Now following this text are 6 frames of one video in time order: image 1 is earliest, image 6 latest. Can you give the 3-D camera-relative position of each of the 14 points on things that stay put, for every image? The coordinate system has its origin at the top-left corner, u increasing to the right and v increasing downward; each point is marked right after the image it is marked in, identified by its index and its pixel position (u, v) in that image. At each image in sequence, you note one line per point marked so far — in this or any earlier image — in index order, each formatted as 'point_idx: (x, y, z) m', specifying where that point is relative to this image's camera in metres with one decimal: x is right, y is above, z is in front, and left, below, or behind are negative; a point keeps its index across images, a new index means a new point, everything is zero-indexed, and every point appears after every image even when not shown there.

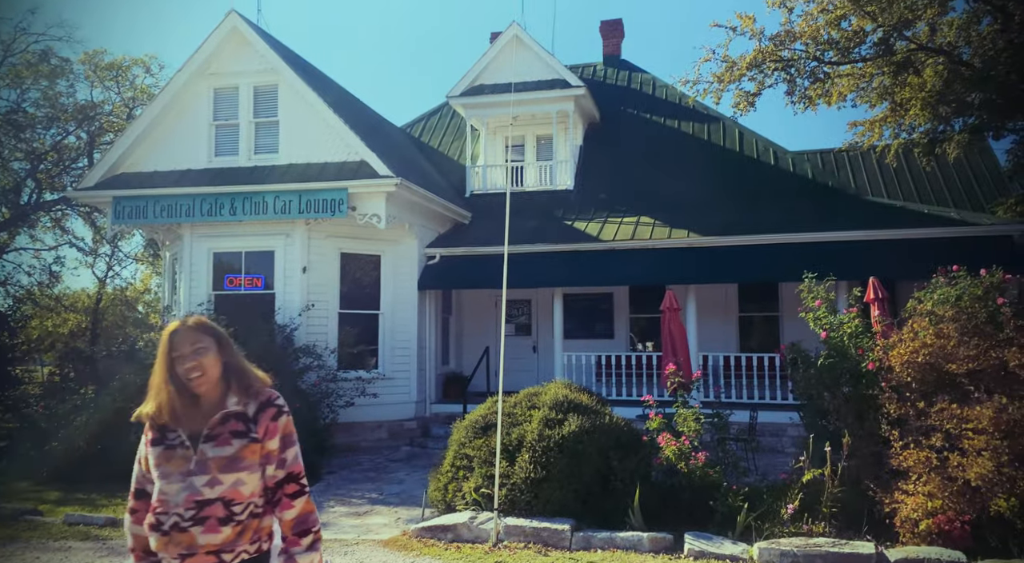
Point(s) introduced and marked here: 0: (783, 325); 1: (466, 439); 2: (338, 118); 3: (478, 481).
0: (+4.7, -0.8, +13.5) m
1: (-0.4, -1.4, +6.7) m
2: (-2.6, +2.5, +11.8) m
3: (-0.3, -1.6, +6.4) m
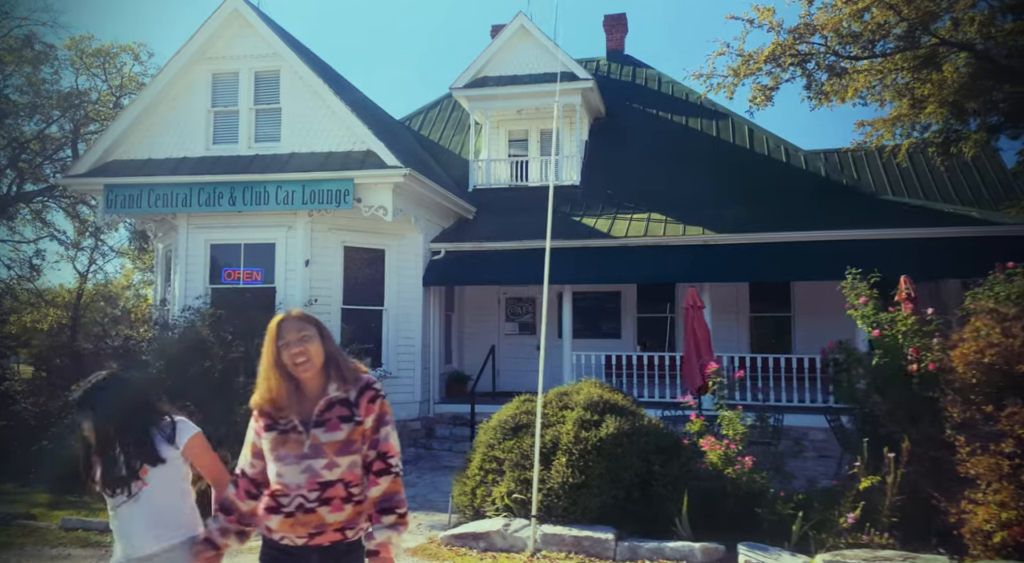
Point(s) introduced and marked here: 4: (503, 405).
0: (+4.8, -0.8, +13.2) m
1: (-0.1, -1.3, +6.3) m
2: (-2.4, +2.6, +11.3) m
3: (0.0, -1.6, +6.0) m
4: (-0.1, -1.1, +6.8) m
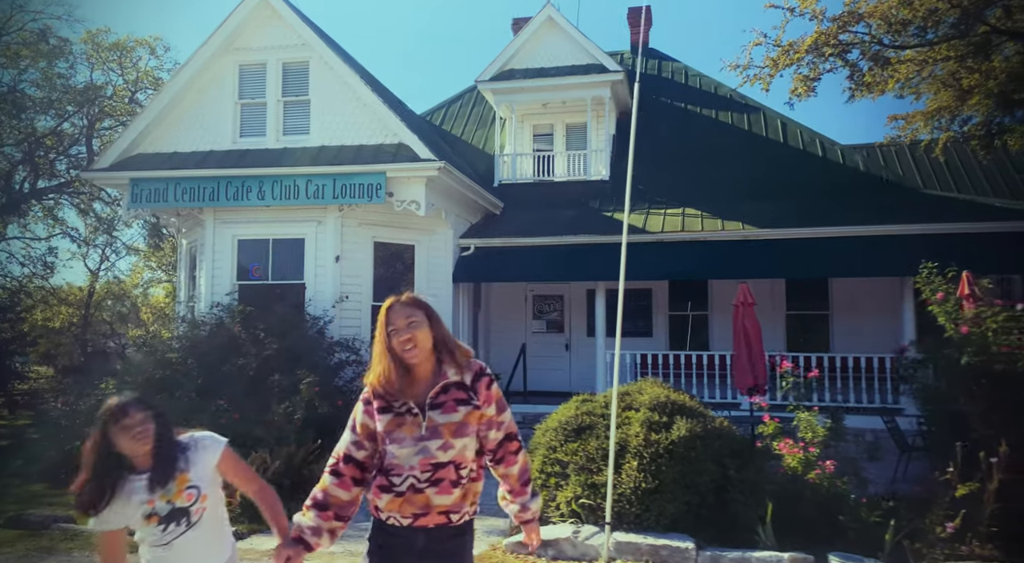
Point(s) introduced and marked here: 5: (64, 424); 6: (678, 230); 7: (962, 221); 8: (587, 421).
0: (+5.3, -0.7, +12.9) m
1: (+0.4, -1.3, +6.0) m
2: (-1.9, +2.6, +11.0) m
3: (+0.5, -1.5, +5.7) m
4: (+0.4, -1.0, +6.5) m
5: (-5.1, -1.6, +8.9) m
6: (+2.6, +0.8, +11.8) m
7: (+6.7, +0.9, +11.6) m
8: (+0.6, -1.1, +6.0) m
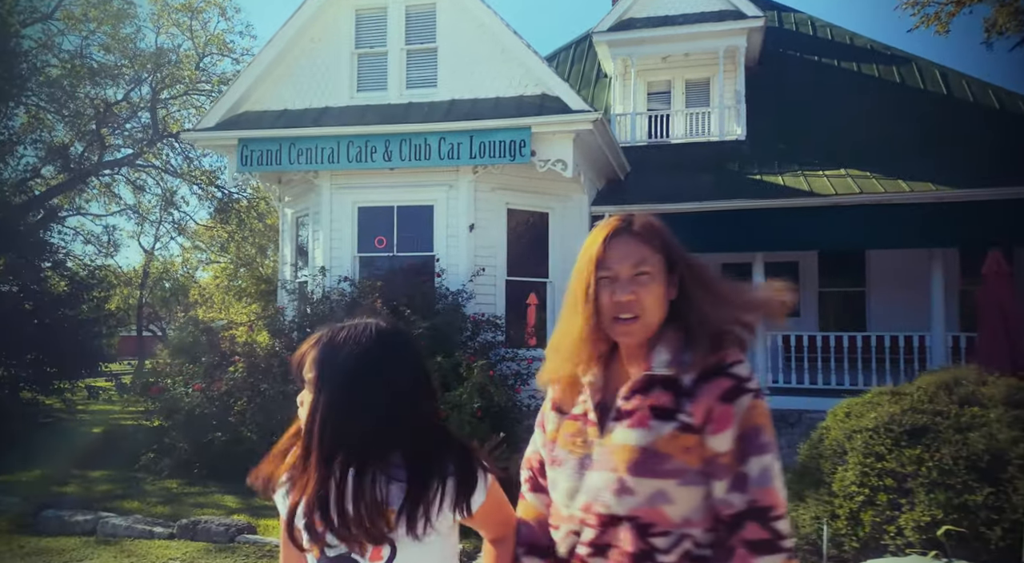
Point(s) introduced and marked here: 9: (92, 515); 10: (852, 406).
0: (+7.4, -0.3, +11.3) m
1: (+2.2, -1.0, +4.6) m
2: (0.0, +3.0, +9.7) m
3: (+2.3, -1.3, +4.3) m
4: (+2.3, -0.8, +5.2) m
5: (-3.2, -1.3, +7.7) m
6: (+4.6, +1.2, +10.3) m
7: (+8.7, +1.3, +9.9) m
8: (+2.4, -0.8, +4.6) m
9: (-3.0, -1.6, +5.5) m
10: (+2.3, -0.8, +5.2) m
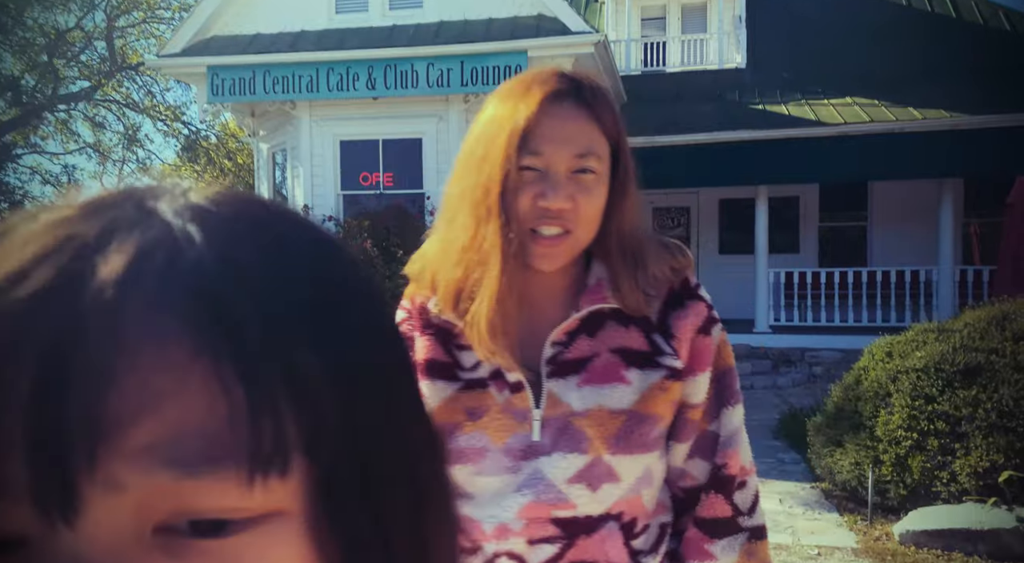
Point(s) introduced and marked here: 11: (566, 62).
0: (+7.3, +0.7, +11.1) m
1: (+2.3, -0.6, +4.3) m
2: (0.0, +3.7, +8.9) m
3: (+2.5, -0.9, +4.0) m
4: (+2.4, -0.3, +4.8) m
5: (-3.1, -0.8, +7.2) m
6: (+4.5, +2.1, +9.9) m
7: (+8.6, +2.2, +9.6) m
8: (+2.5, -0.4, +4.2) m
9: (-2.9, -1.2, +5.0) m
10: (+2.4, -0.4, +4.8) m
11: (+0.6, +2.5, +8.7) m
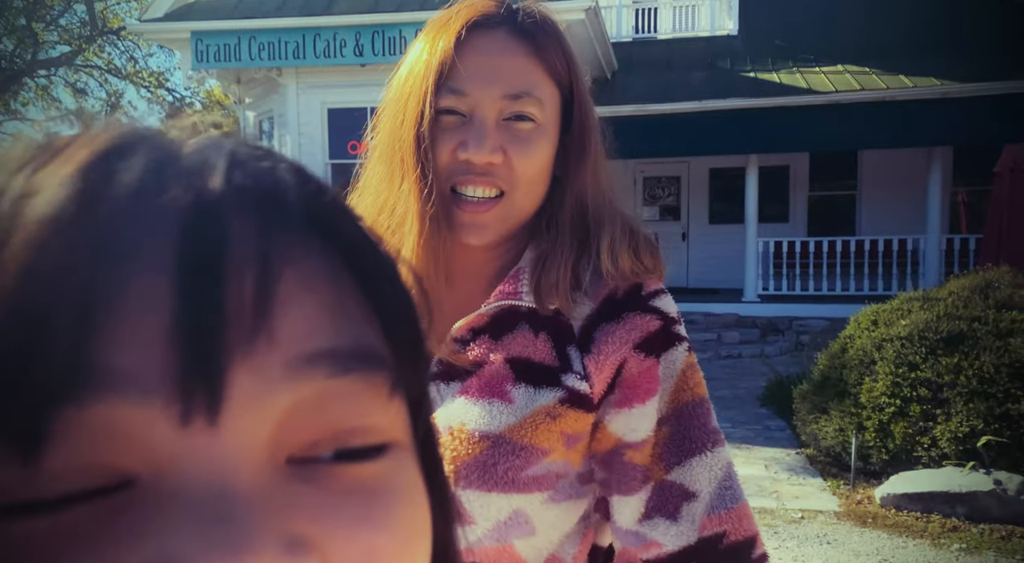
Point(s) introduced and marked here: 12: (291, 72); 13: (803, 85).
0: (+7.1, +1.1, +11.1) m
1: (+2.3, -0.4, +4.3) m
2: (-0.2, +4.1, +8.8) m
3: (+2.4, -0.7, +4.1) m
4: (+2.3, -0.1, +4.8) m
5: (-3.2, -0.5, +7.2) m
6: (+4.4, +2.5, +9.8) m
7: (+8.5, +2.6, +9.6) m
8: (+2.5, -0.3, +4.3) m
9: (-2.9, -1.0, +5.0) m
10: (+2.3, -0.2, +4.8) m
11: (+0.5, +2.8, +8.6) m
12: (-2.6, +2.5, +9.3) m
13: (+3.9, +2.6, +10.4) m
